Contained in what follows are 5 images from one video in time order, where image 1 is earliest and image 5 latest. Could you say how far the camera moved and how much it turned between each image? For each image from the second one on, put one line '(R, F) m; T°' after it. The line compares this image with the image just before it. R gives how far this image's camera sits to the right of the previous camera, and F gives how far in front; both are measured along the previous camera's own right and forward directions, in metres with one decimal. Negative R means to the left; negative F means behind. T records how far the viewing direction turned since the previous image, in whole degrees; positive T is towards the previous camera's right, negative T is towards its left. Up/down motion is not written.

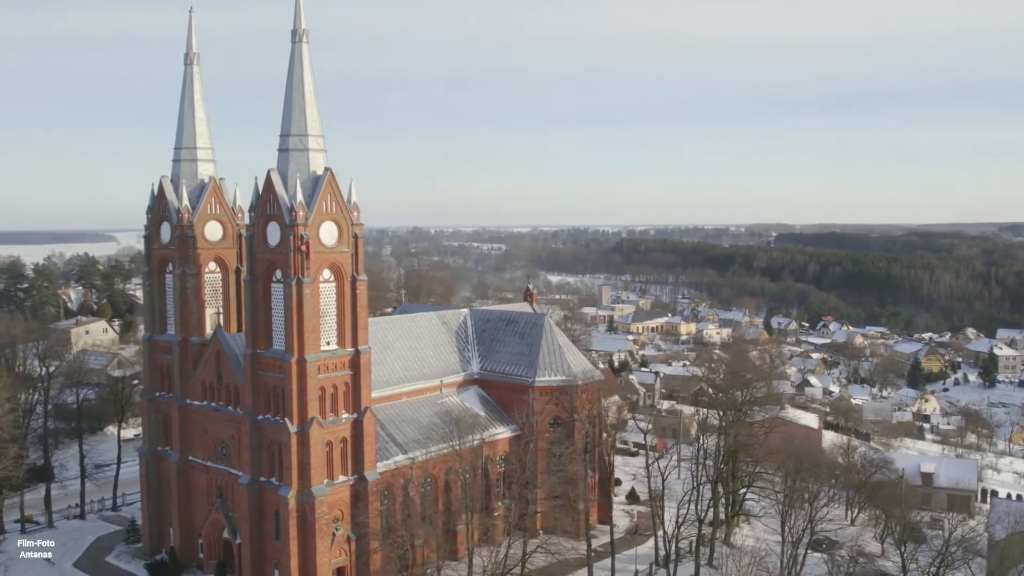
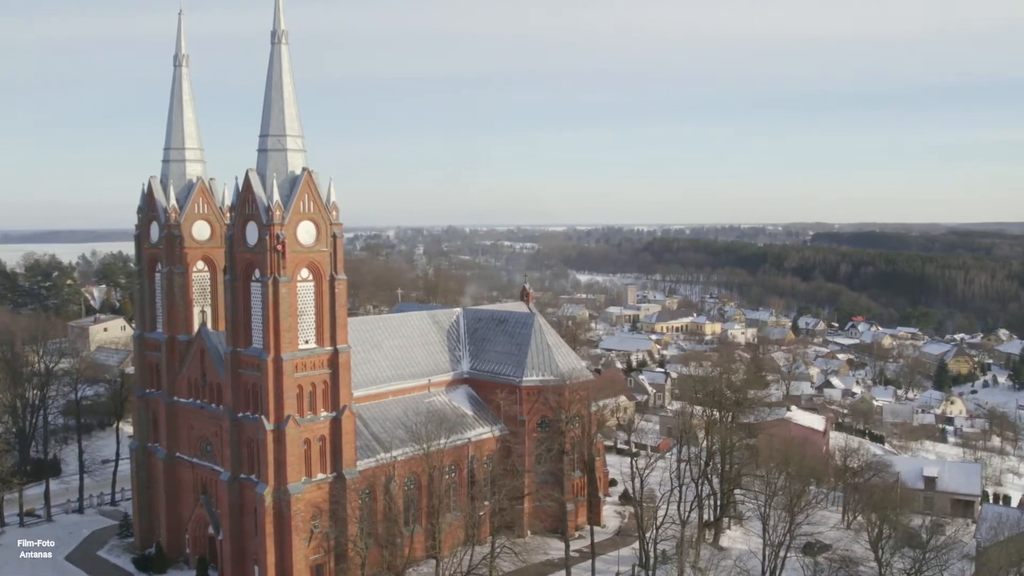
(+1.9, 0.0) m; -2°
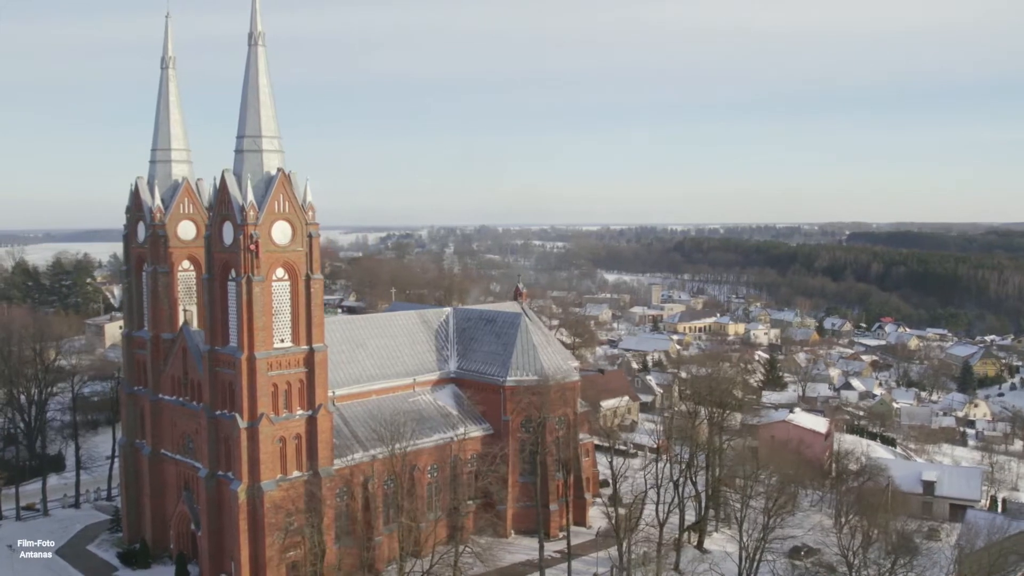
(+2.0, 0.0) m; -2°
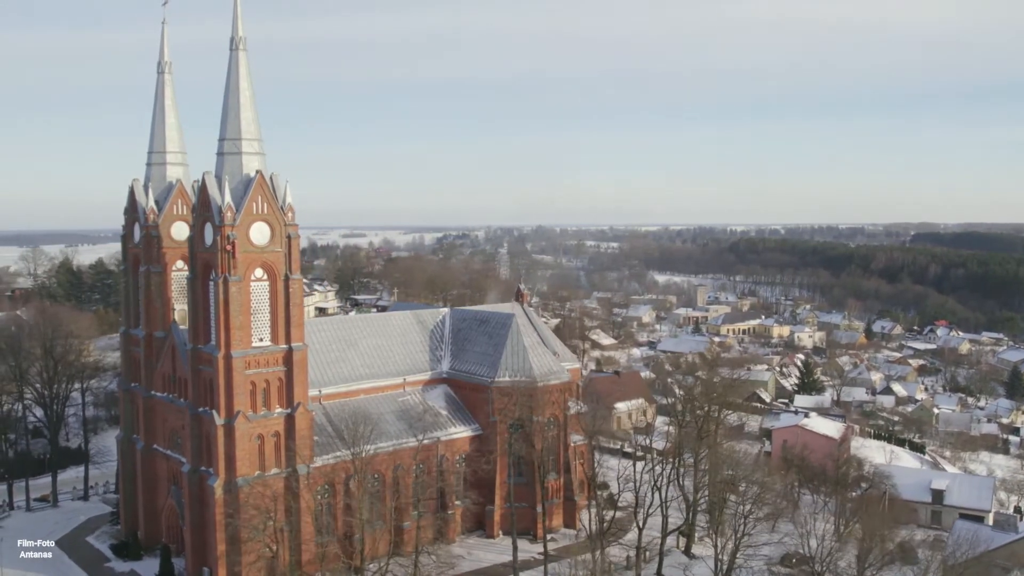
(+2.7, +0.1) m; -3°
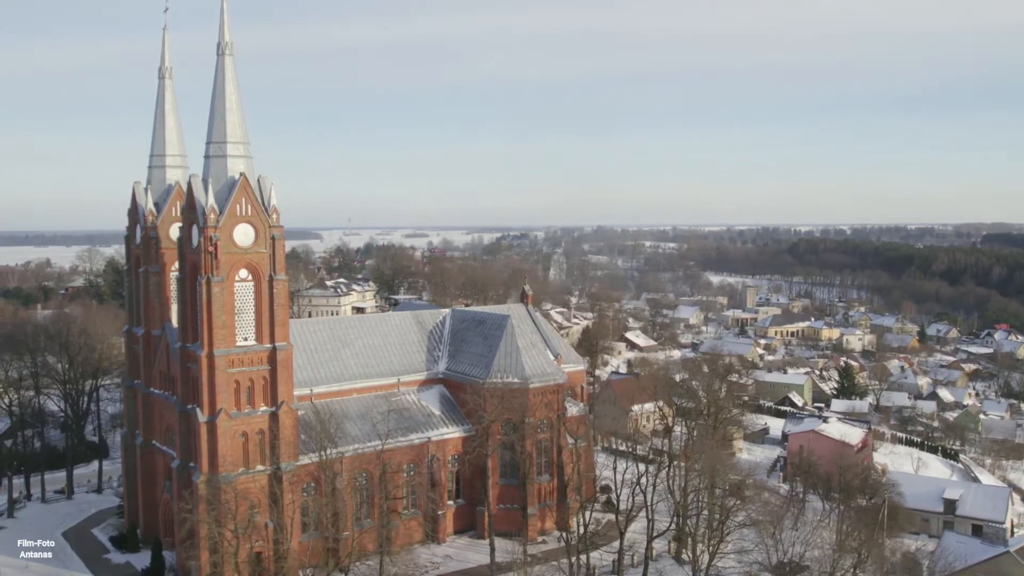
(+2.7, +0.1) m; -3°
